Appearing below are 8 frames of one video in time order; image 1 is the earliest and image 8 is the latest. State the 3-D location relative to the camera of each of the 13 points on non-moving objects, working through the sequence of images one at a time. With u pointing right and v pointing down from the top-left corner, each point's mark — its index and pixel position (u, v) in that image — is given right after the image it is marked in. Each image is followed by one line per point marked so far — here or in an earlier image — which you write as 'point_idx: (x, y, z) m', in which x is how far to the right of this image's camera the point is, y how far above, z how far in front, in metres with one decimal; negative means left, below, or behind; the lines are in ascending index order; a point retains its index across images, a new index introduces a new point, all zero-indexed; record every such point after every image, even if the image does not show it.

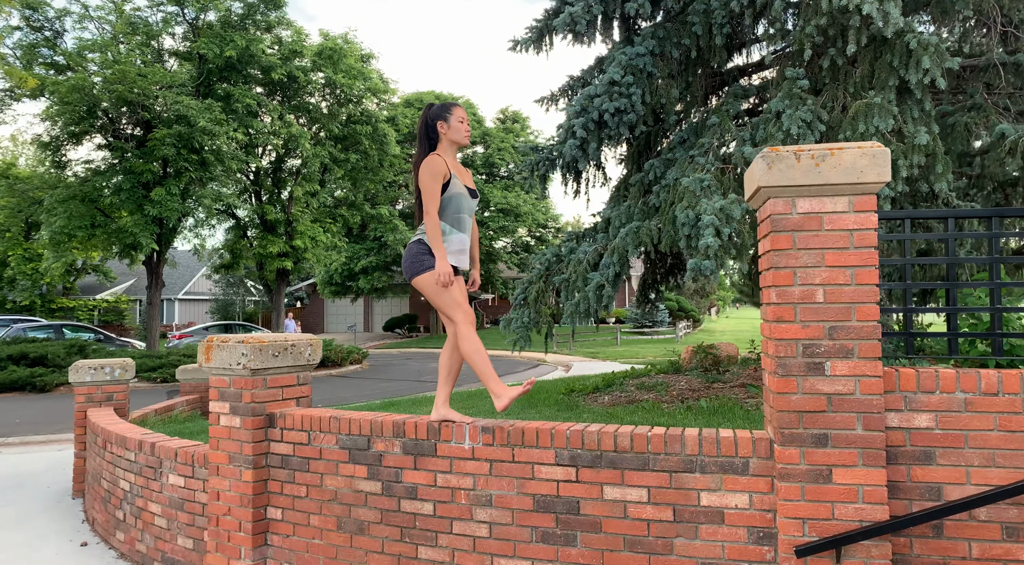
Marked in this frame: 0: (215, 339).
0: (-1.9, -0.4, +4.4) m
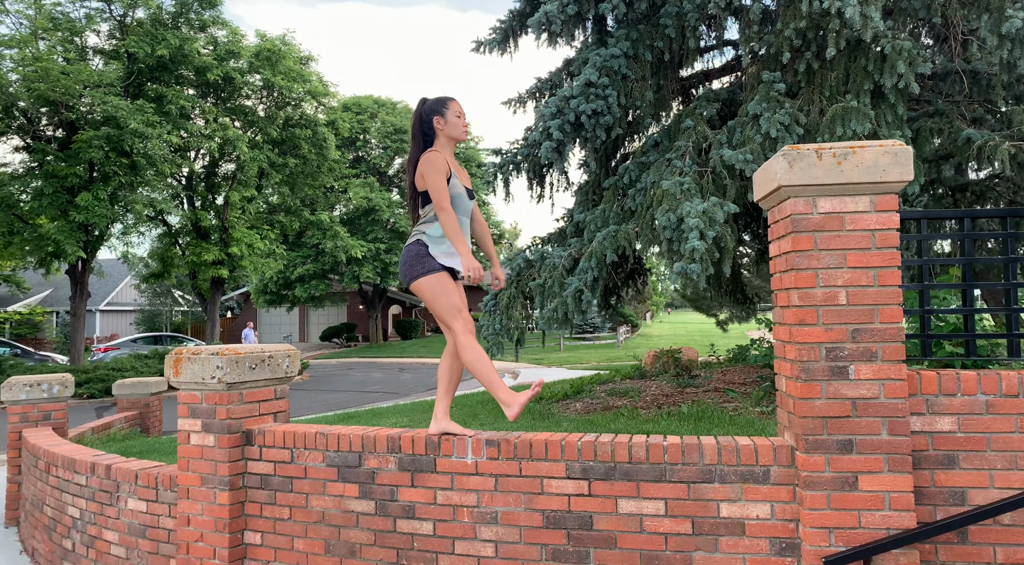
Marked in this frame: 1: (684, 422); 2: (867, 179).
0: (-1.9, -0.4, +4.0) m
1: (+1.4, -1.3, +6.0) m
2: (+1.6, +0.5, +3.0) m
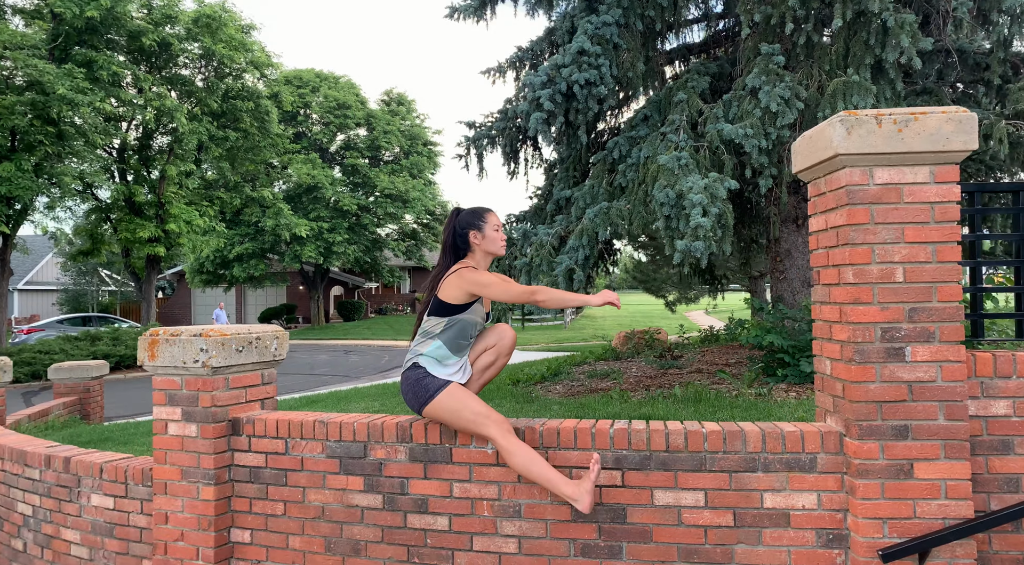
0: (-1.8, -0.3, +3.6) m
1: (+1.4, -1.1, +5.8) m
2: (+1.7, +0.6, +2.8) m
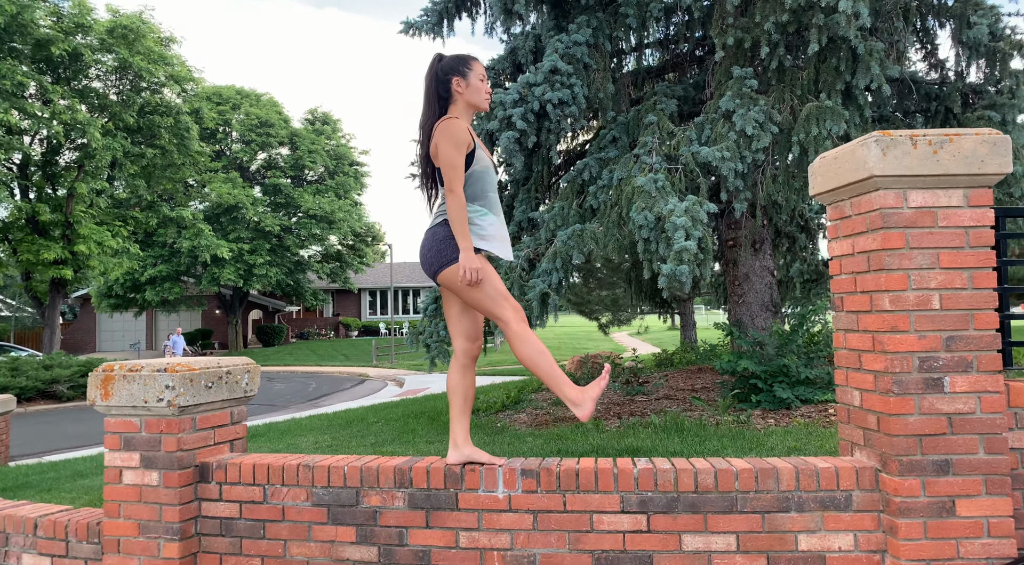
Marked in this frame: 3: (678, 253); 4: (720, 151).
0: (-1.8, -0.4, +3.1) m
1: (+1.2, -1.3, +5.6) m
2: (+1.8, +0.5, +2.7) m
3: (+1.4, +0.2, +5.6) m
4: (+1.9, +1.2, +6.4) m
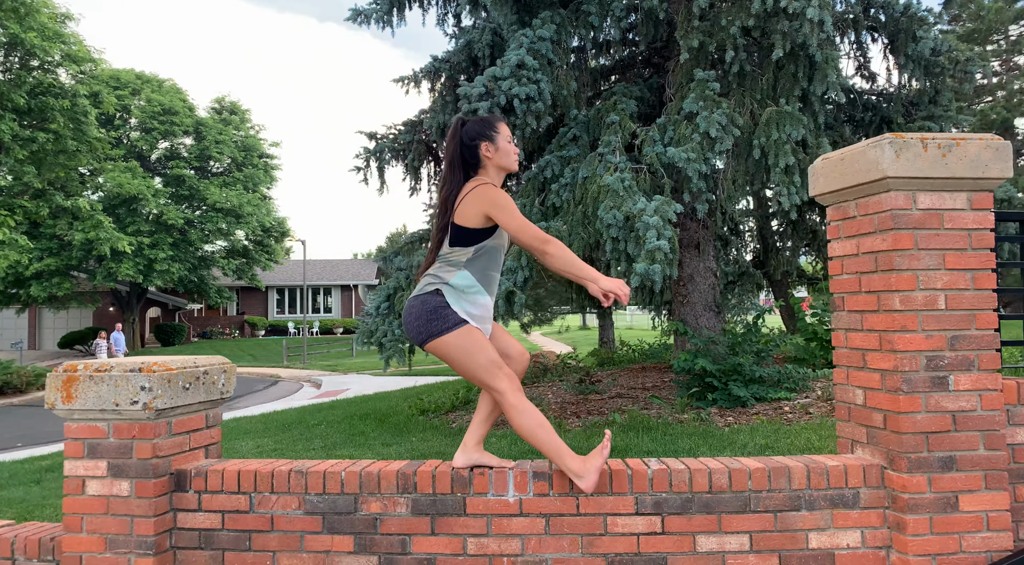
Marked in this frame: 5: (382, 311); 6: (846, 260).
0: (-1.8, -0.3, +2.8) m
1: (+0.9, -1.3, +5.6) m
2: (+1.9, +0.4, +2.8) m
3: (+1.1, +0.2, +5.6) m
4: (+1.6, +1.2, +6.4) m
5: (-1.5, -0.4, +8.0) m
6: (+1.5, +0.1, +3.1) m
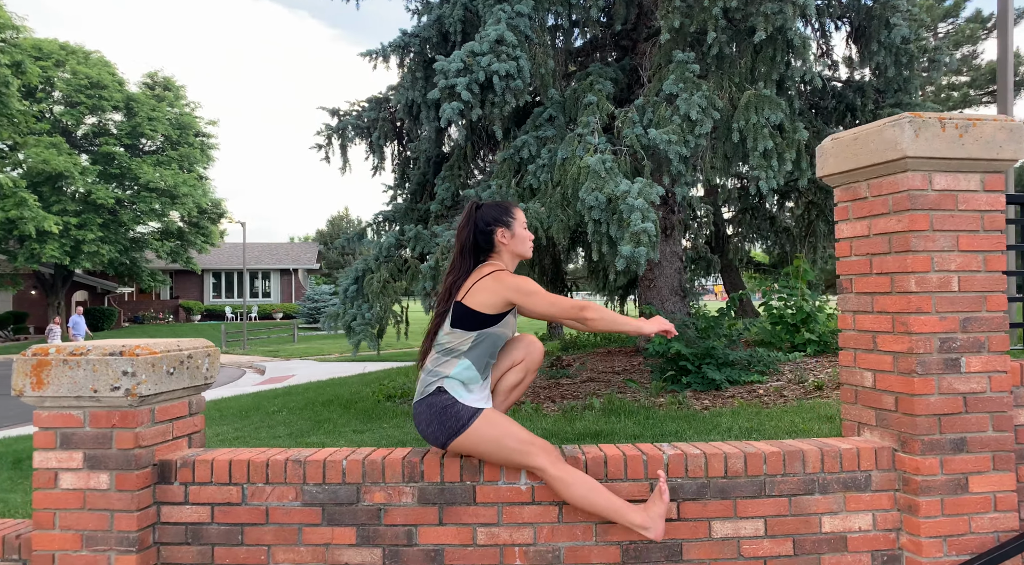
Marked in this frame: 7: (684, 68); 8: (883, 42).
0: (-1.7, -0.2, +2.5) m
1: (+0.8, -1.1, +5.5) m
2: (+1.9, +0.5, +2.8) m
3: (+1.0, +0.4, +5.5) m
4: (+1.4, +1.4, +6.4) m
5: (-1.8, -0.1, +7.8) m
6: (+1.5, +0.2, +3.1) m
7: (+1.7, +2.1, +6.7) m
8: (+3.9, +2.5, +7.2) m
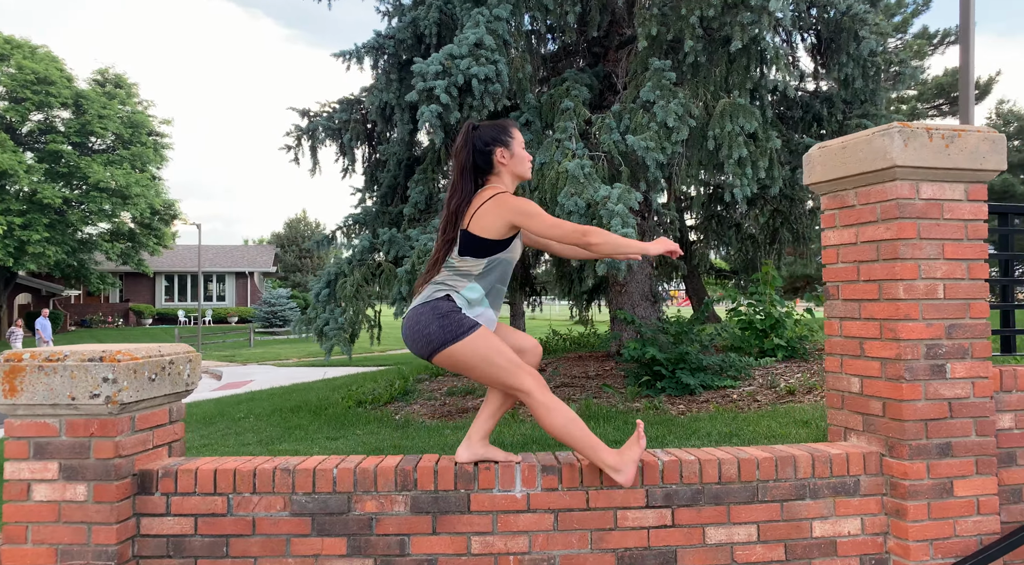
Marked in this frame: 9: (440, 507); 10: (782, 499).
0: (-1.7, -0.2, +2.4) m
1: (+0.6, -1.2, +5.5) m
2: (+1.9, +0.5, +2.9) m
3: (+0.8, +0.3, +5.5) m
4: (+1.2, +1.3, +6.4) m
5: (-2.1, -0.2, +7.6) m
6: (+1.5, +0.2, +3.1) m
7: (+1.5, +2.0, +6.7) m
8: (+3.7, +2.5, +7.4) m
9: (-0.3, -0.8, +2.6) m
10: (+1.1, -0.9, +2.8) m
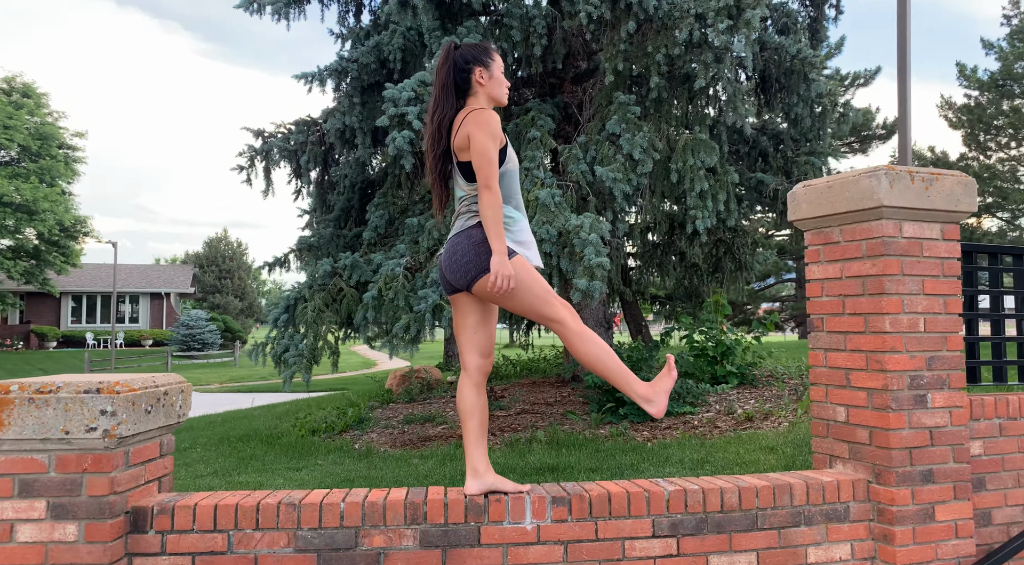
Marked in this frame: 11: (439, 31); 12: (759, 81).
0: (-1.6, -0.3, +2.3) m
1: (+0.4, -1.4, +5.5) m
2: (+1.9, +0.3, +3.1) m
3: (+0.6, +0.1, +5.6) m
4: (+1.0, +1.1, +6.5) m
5: (-2.5, -0.4, +7.4) m
6: (+1.5, 0.0, +3.3) m
7: (+1.2, +1.8, +6.9) m
8: (+3.3, +2.1, +7.8) m
9: (-0.2, -1.0, +2.5) m
10: (+1.1, -1.0, +2.9) m
11: (-0.8, +2.7, +7.3) m
12: (+3.1, +2.4, +8.2) m
